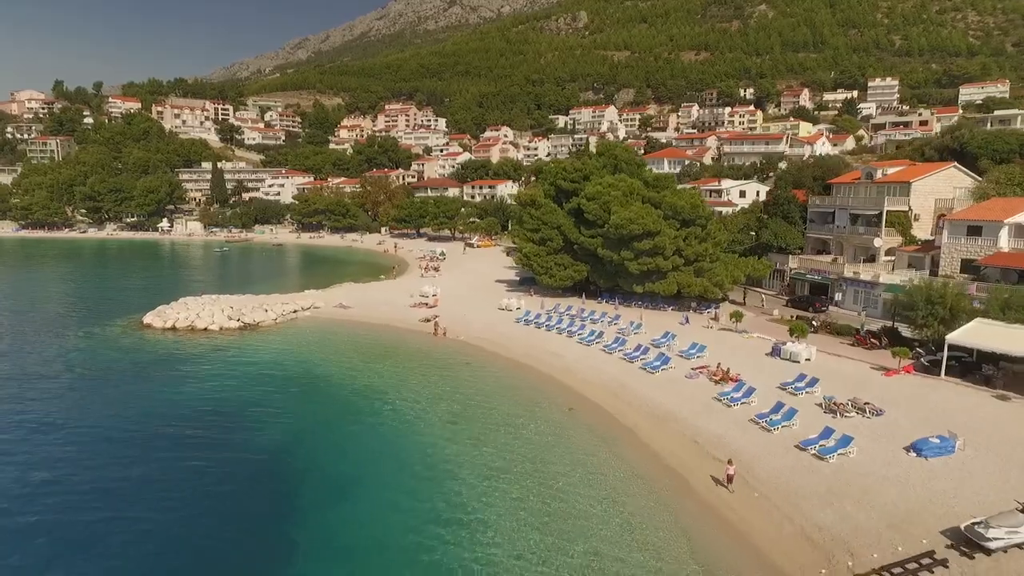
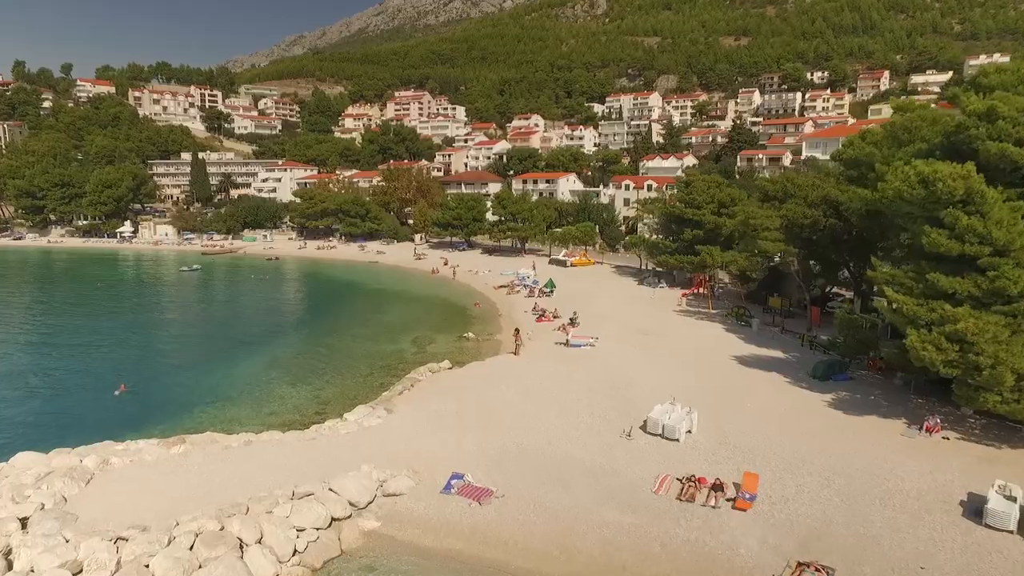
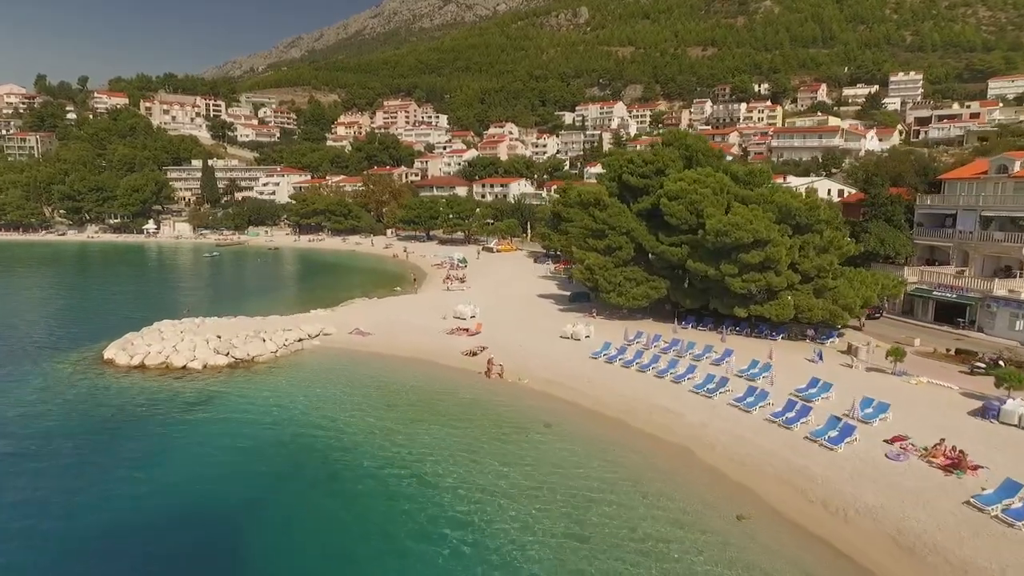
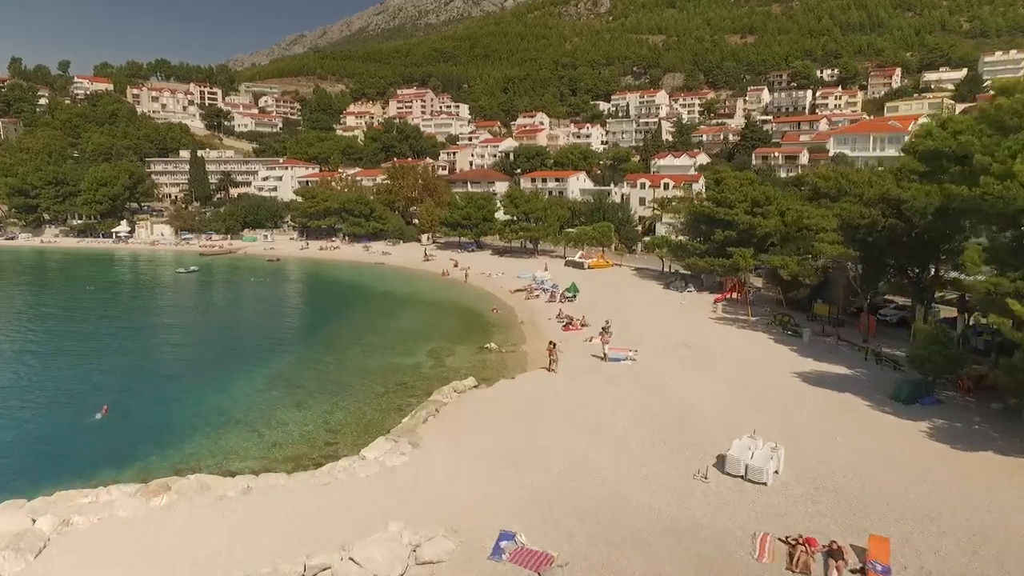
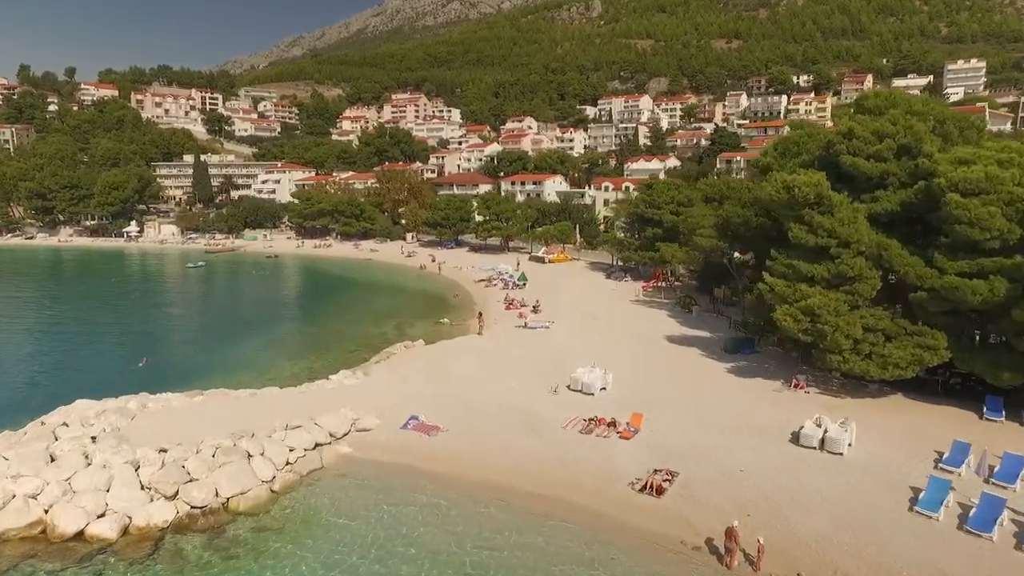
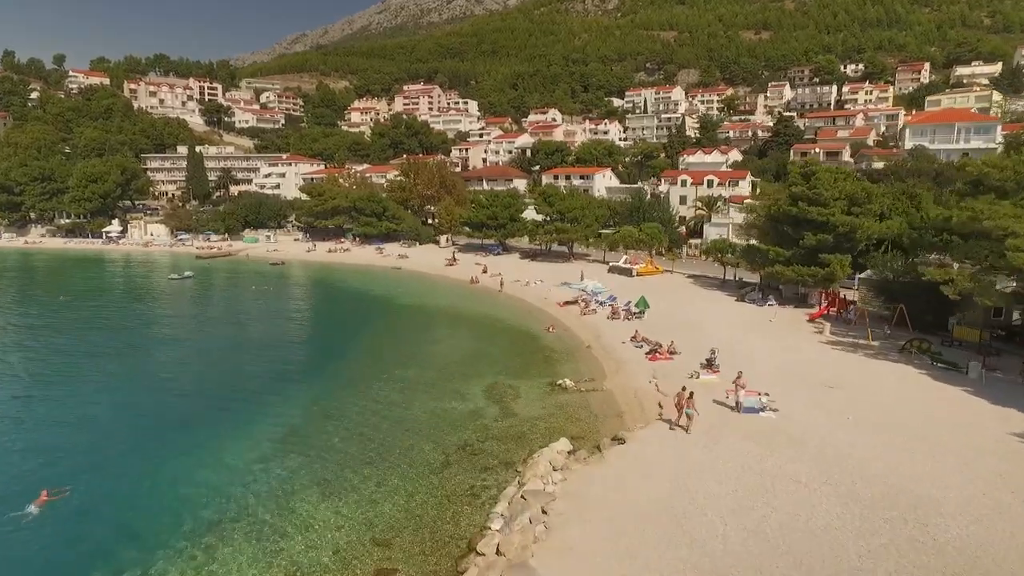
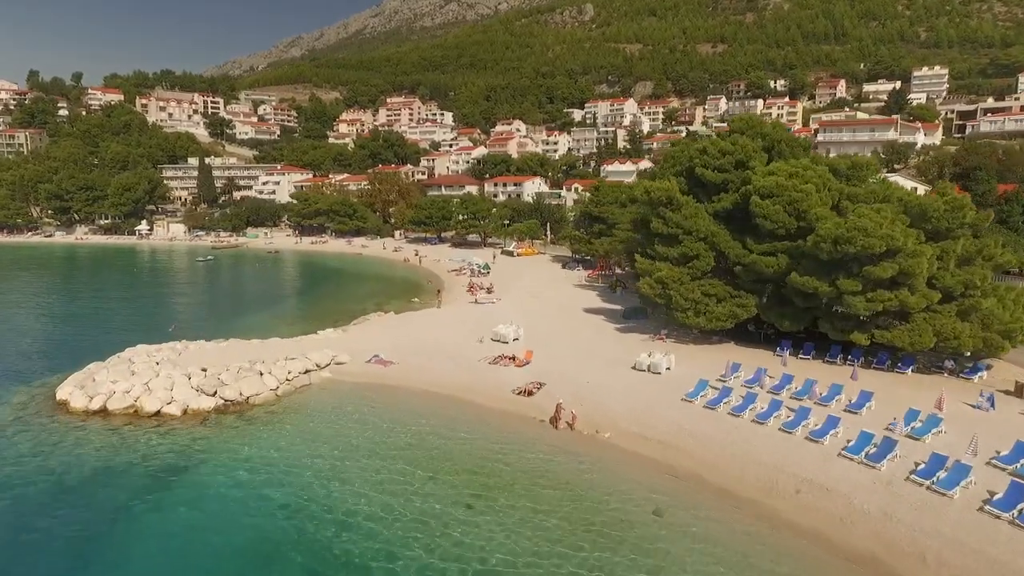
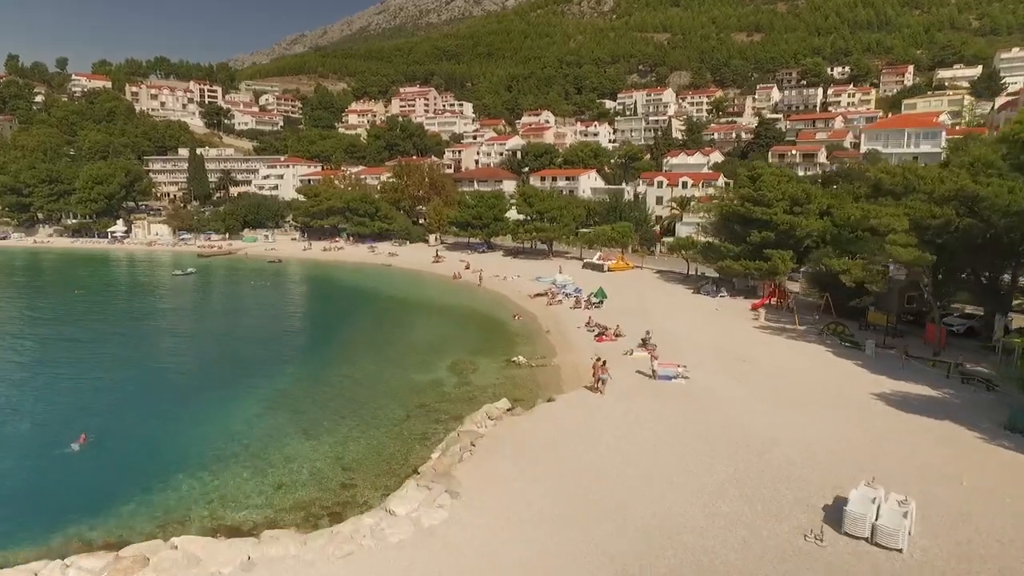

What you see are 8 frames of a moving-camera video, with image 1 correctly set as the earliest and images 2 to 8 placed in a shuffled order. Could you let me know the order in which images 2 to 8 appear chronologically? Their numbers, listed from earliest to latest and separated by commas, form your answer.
3, 7, 5, 2, 4, 8, 6
